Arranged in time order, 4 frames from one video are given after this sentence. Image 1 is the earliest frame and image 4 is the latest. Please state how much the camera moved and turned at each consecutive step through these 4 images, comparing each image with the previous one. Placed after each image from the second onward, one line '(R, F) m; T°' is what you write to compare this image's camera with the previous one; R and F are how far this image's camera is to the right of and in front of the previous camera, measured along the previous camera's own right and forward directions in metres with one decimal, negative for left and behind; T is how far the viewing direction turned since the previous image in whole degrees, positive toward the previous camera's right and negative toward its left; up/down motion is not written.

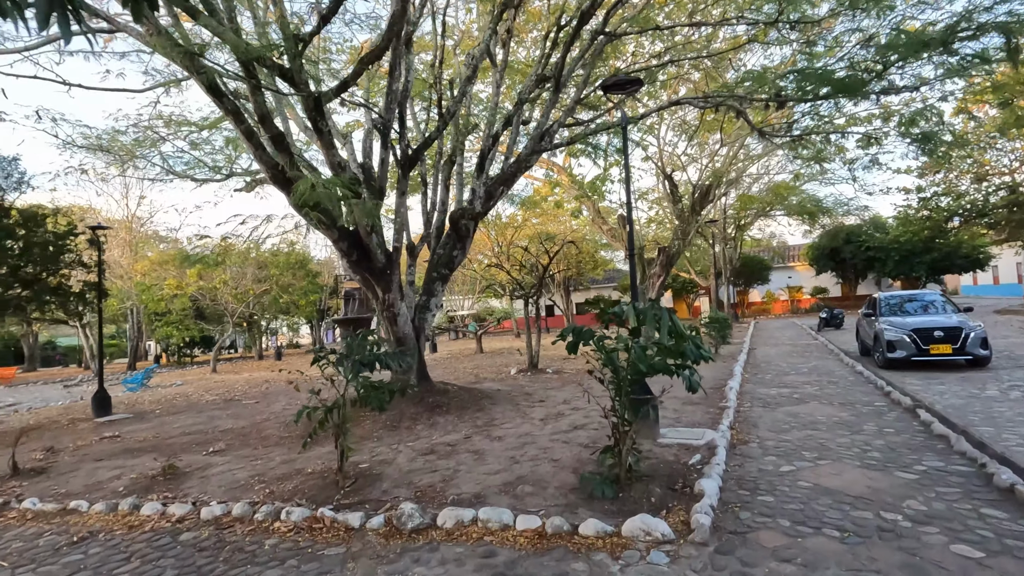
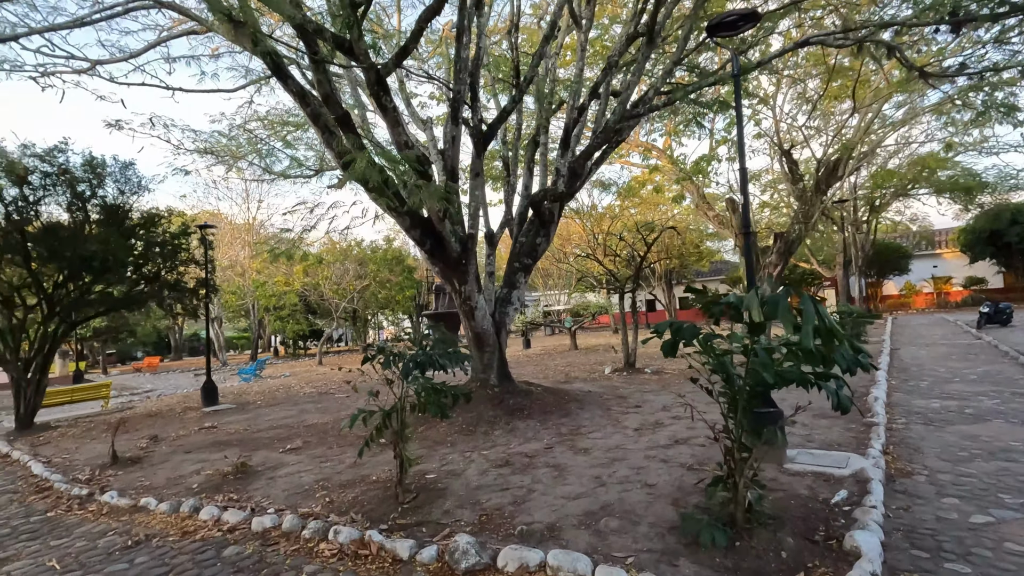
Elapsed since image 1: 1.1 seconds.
(+0.1, +0.9) m; -11°
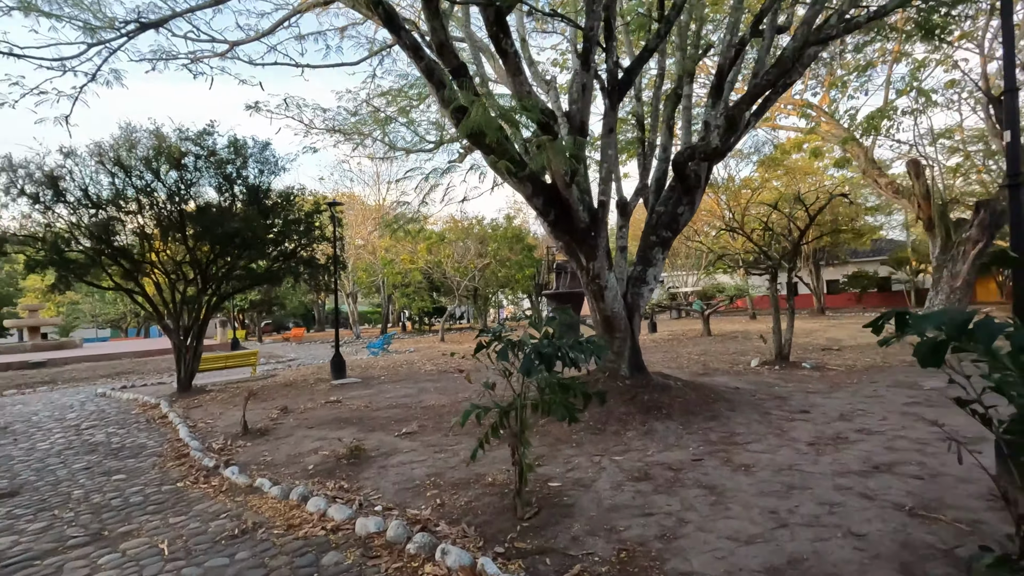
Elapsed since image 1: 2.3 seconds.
(-0.2, +0.9) m; -13°
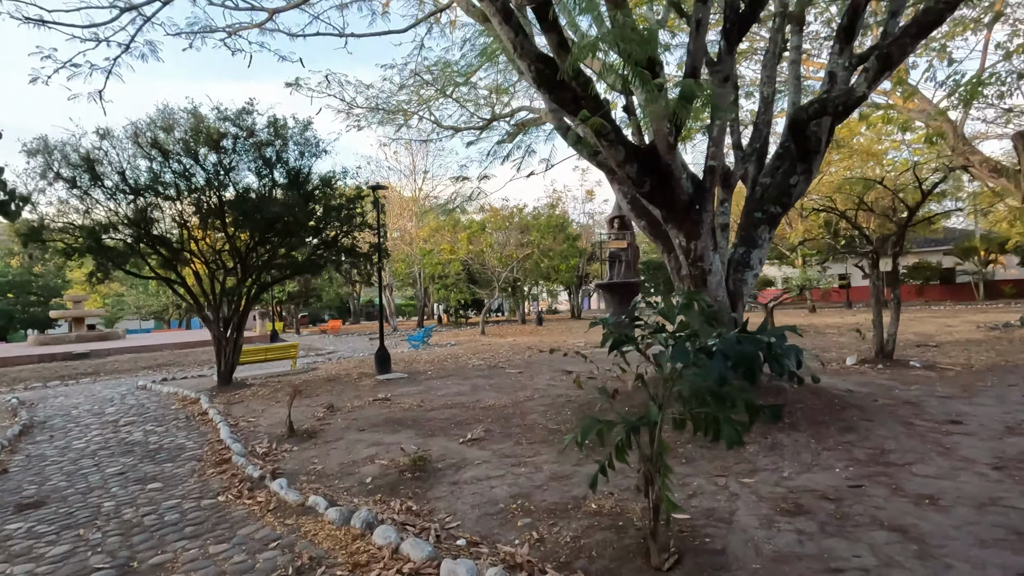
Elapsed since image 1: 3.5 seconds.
(-0.6, +1.0) m; -3°
